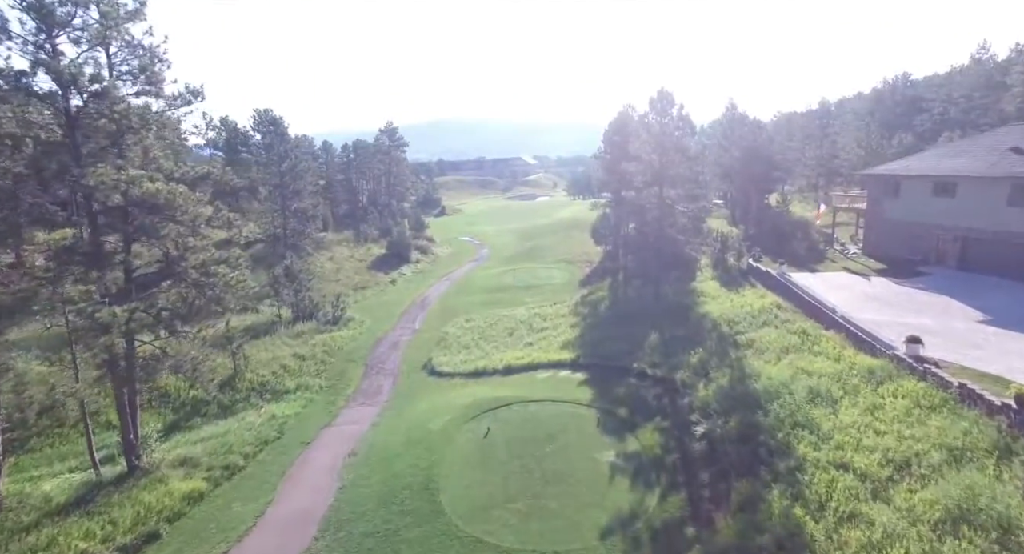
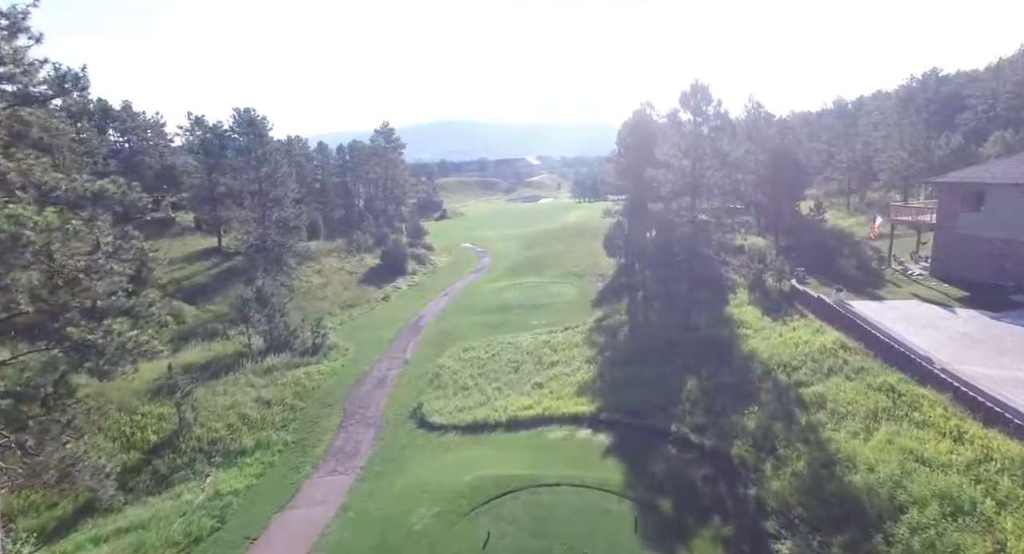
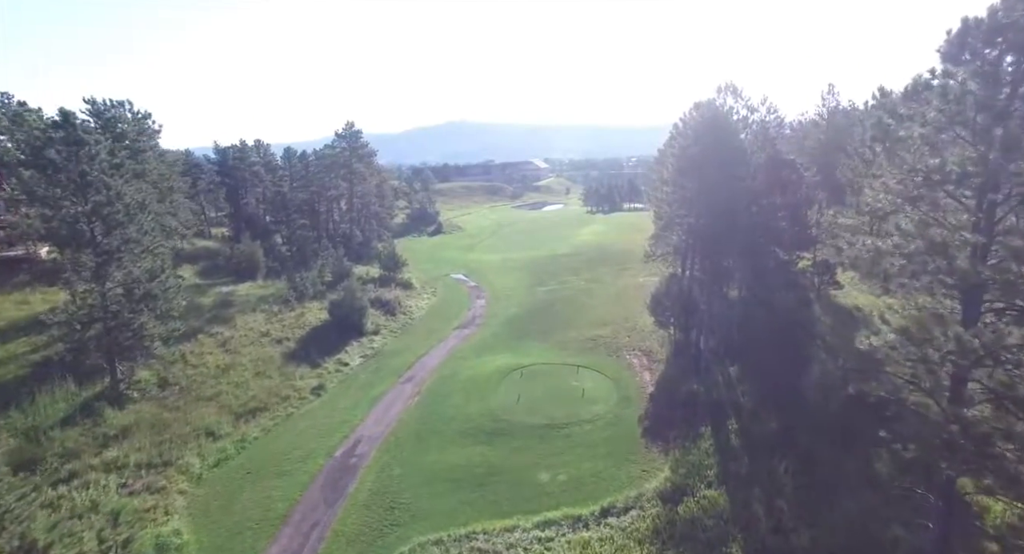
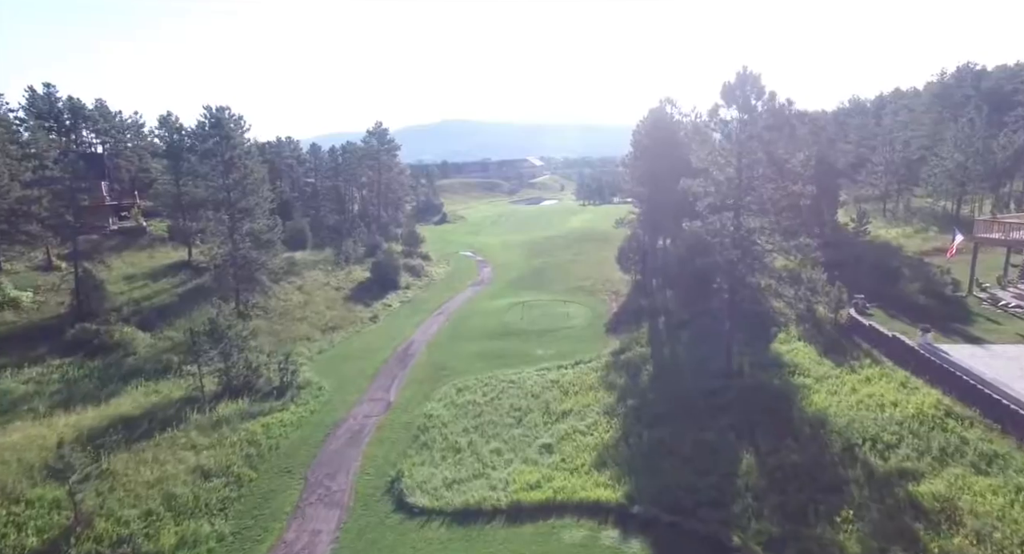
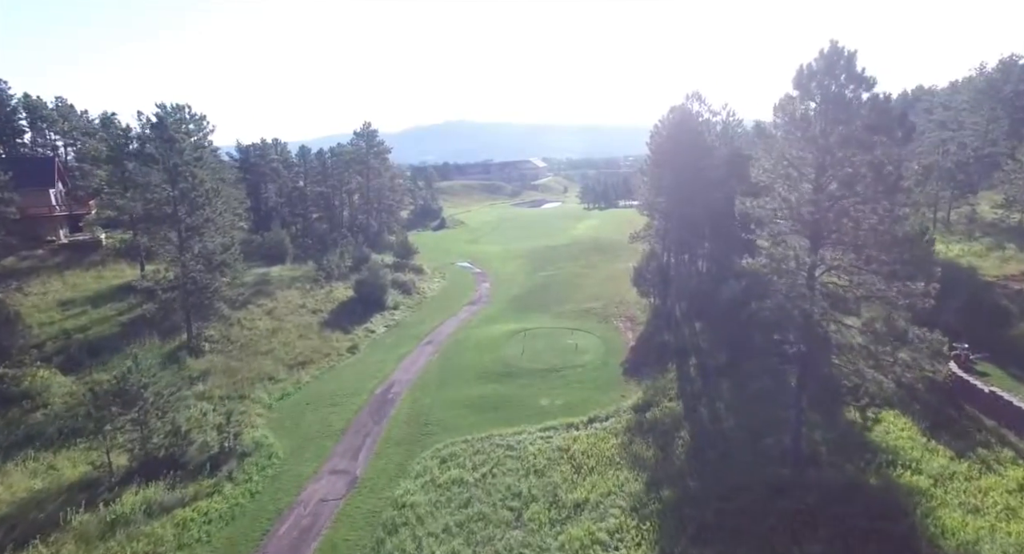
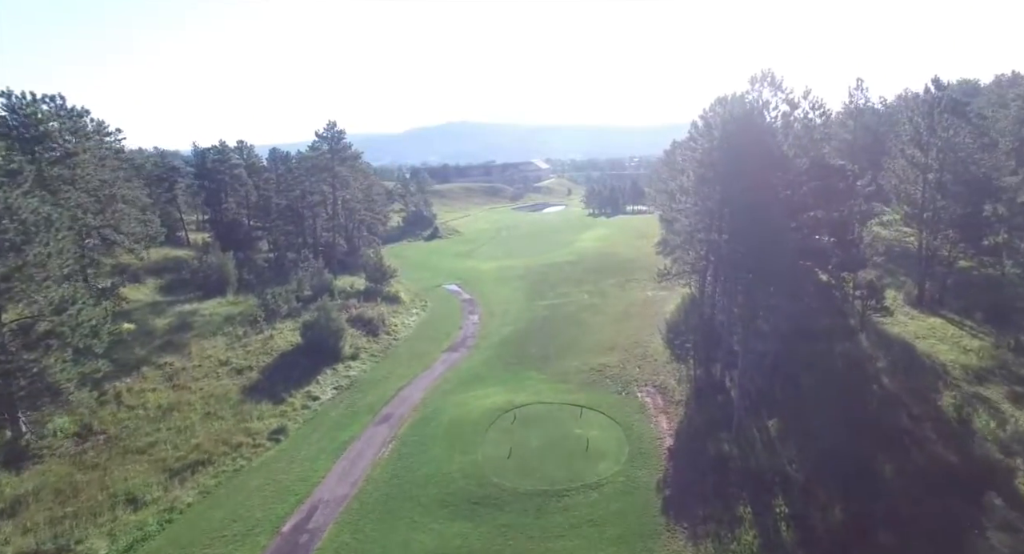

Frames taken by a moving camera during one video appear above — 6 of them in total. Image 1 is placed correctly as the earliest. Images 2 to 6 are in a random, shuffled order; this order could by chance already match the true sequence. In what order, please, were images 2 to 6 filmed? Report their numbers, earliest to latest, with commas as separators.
2, 4, 5, 3, 6
